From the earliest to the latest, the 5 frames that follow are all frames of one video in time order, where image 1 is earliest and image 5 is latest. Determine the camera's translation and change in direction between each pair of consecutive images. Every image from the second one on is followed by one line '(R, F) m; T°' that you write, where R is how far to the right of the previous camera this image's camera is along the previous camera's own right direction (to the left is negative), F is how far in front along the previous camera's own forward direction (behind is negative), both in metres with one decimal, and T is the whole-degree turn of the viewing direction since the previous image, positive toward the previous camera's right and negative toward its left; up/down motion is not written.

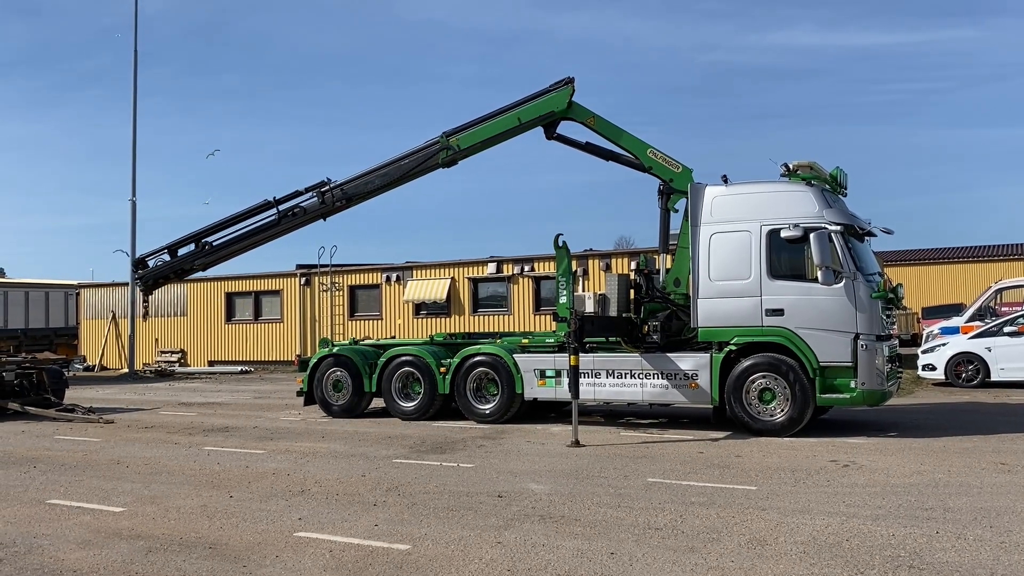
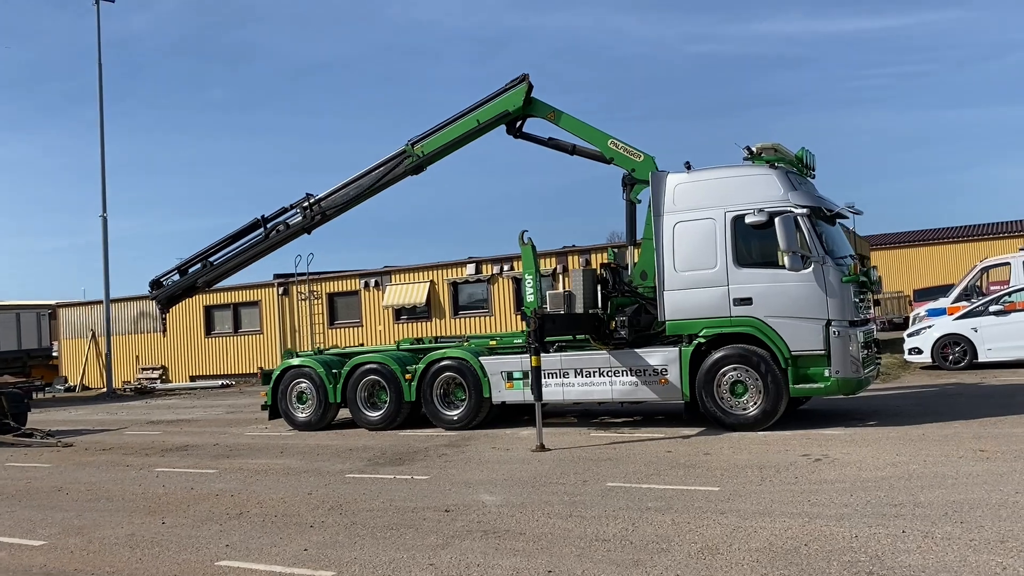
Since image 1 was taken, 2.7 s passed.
(+0.5, +0.4) m; 0°
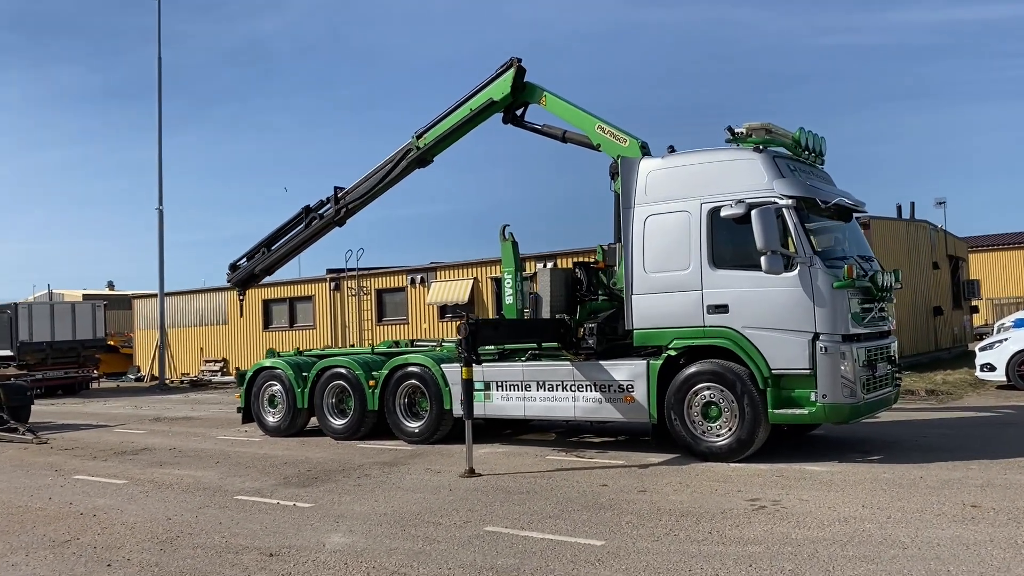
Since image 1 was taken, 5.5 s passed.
(+1.9, +1.4) m; -7°
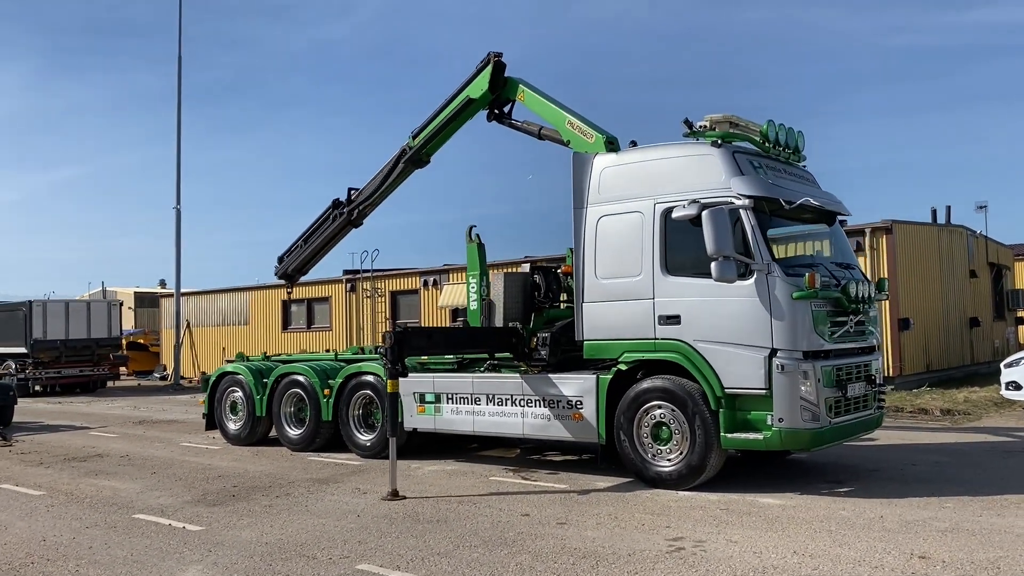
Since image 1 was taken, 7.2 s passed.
(+1.2, +0.8) m; -4°
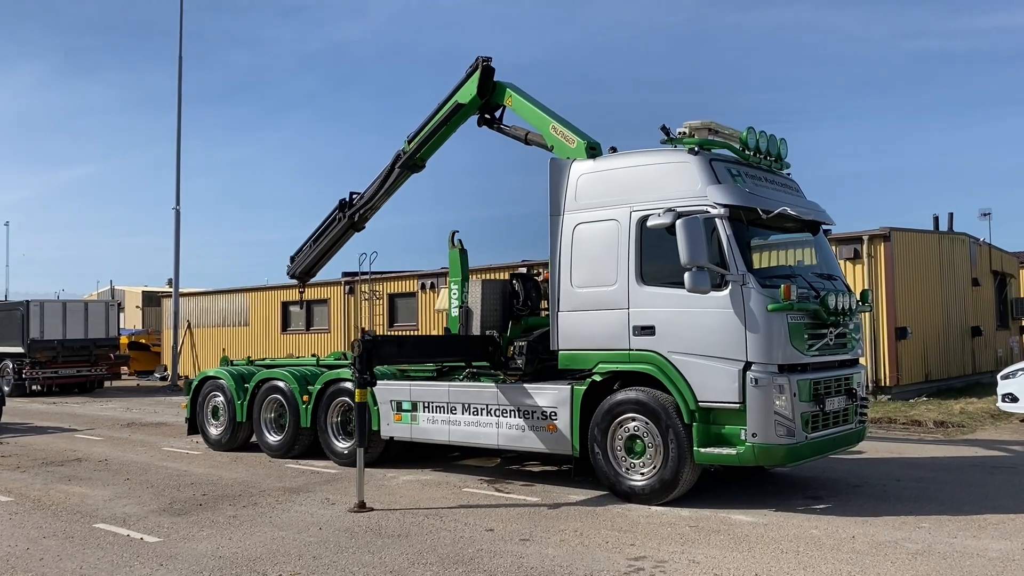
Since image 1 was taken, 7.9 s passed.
(+0.4, +0.2) m; -1°
